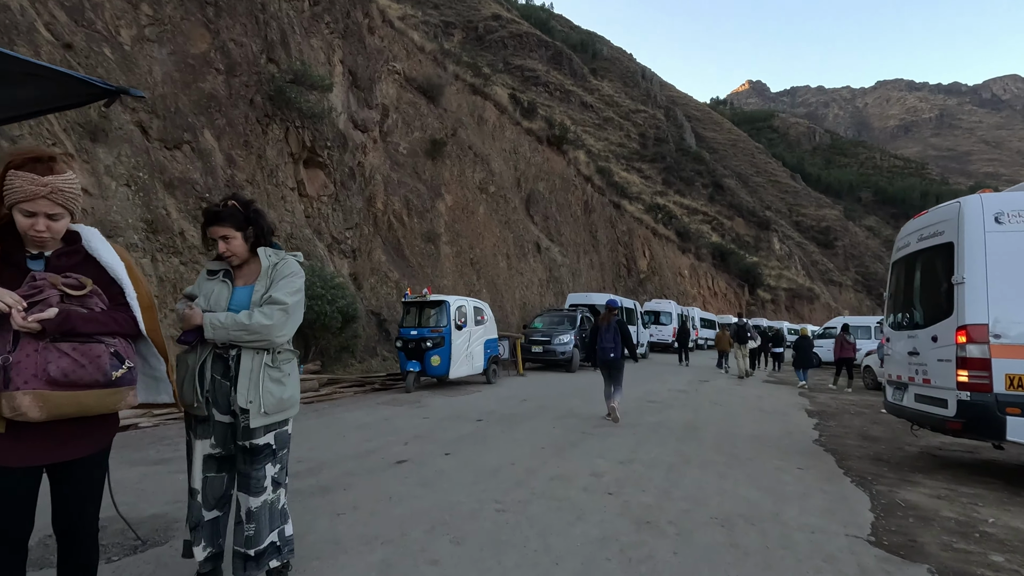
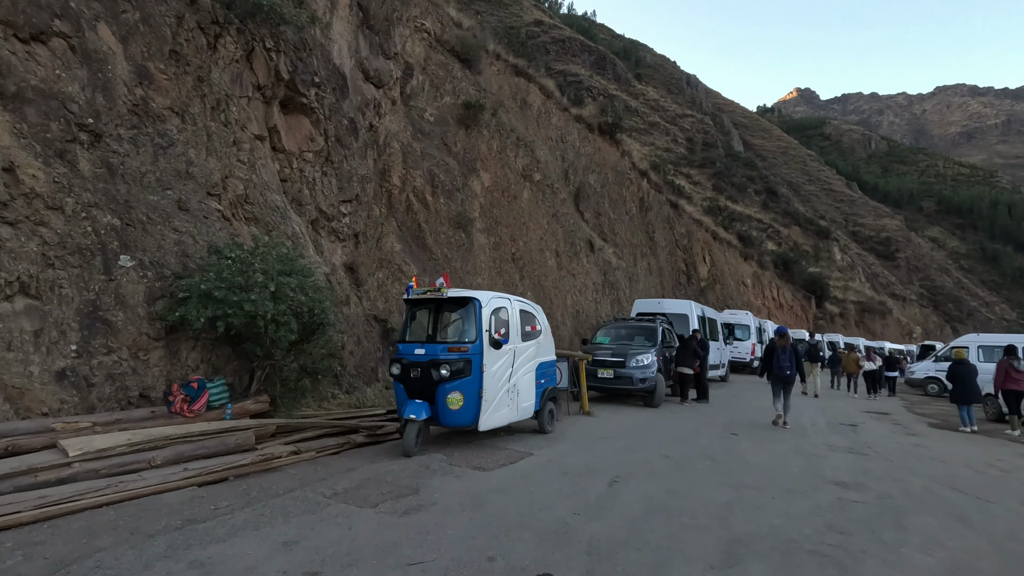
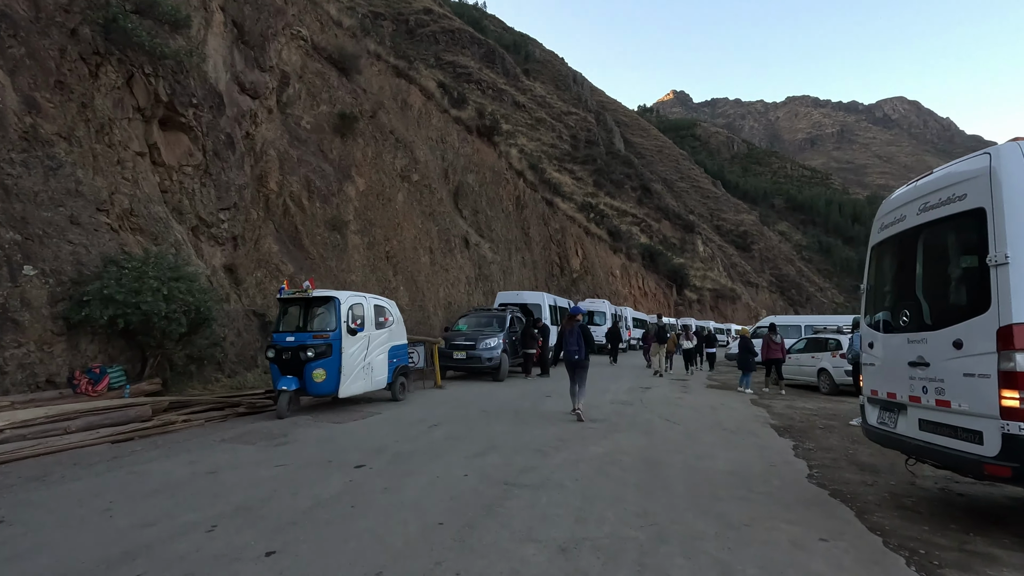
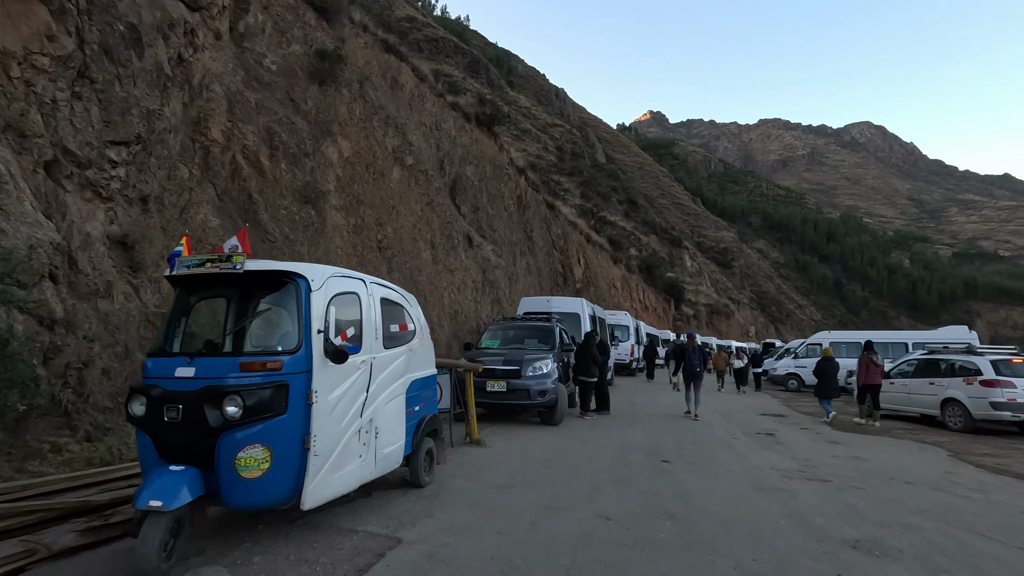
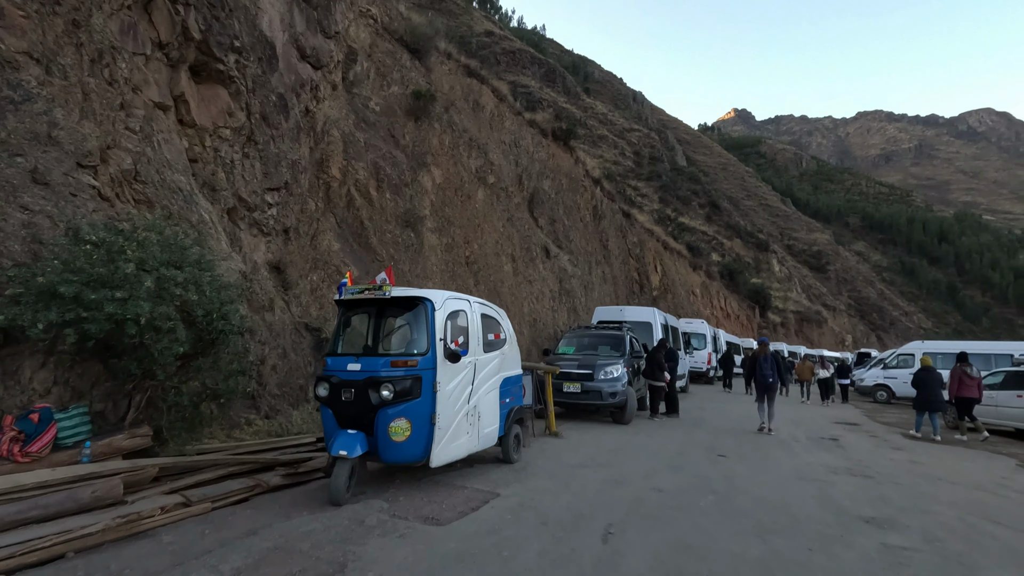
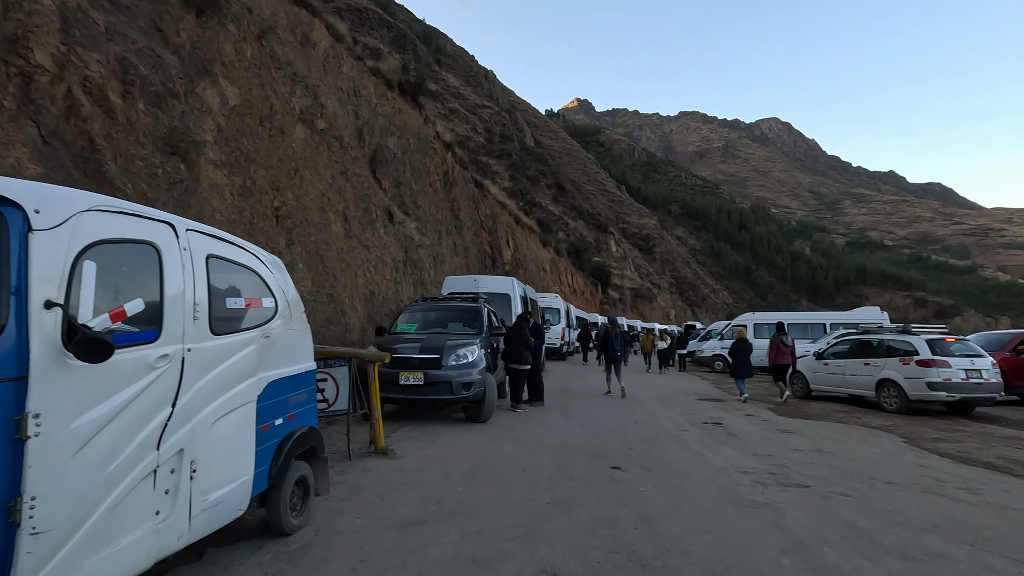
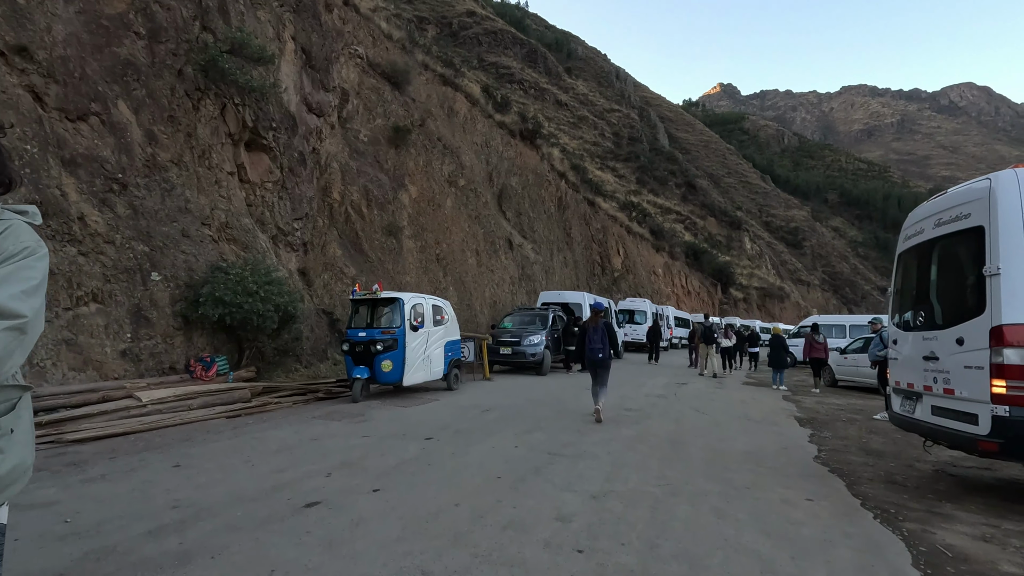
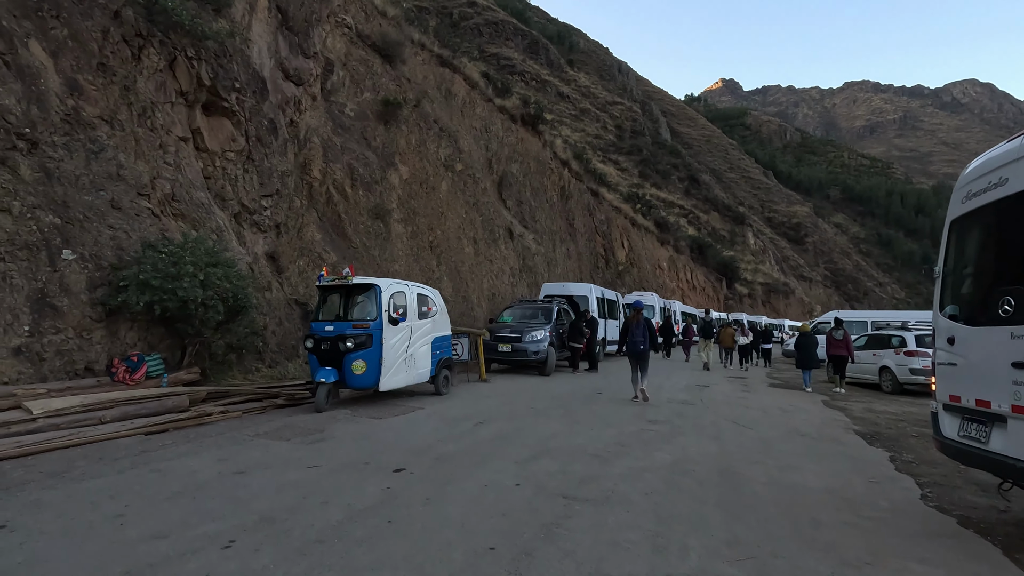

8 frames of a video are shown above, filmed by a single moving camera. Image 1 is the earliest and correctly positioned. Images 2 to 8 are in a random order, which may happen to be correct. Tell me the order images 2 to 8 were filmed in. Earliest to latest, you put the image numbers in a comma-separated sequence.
7, 3, 8, 2, 5, 4, 6
